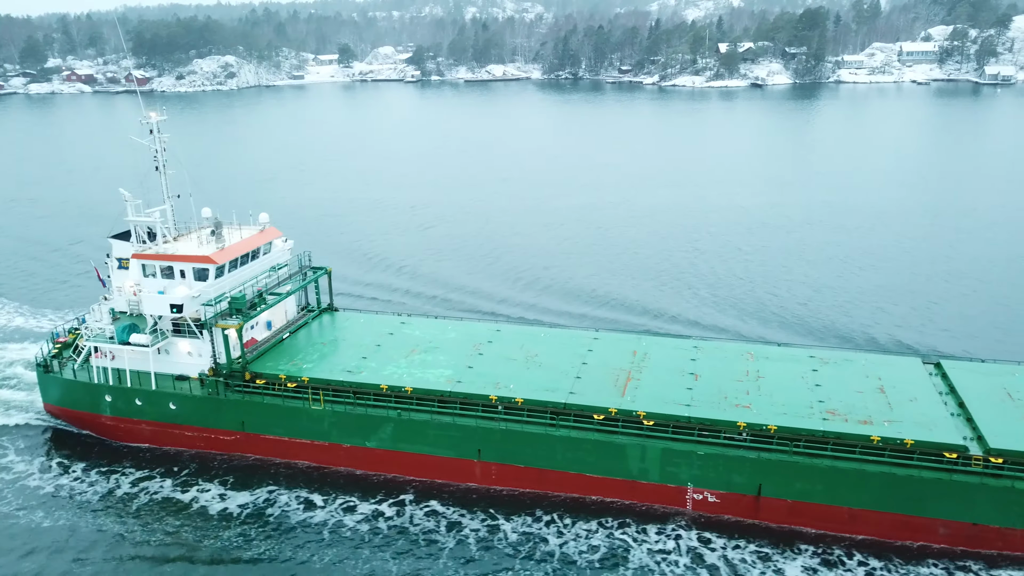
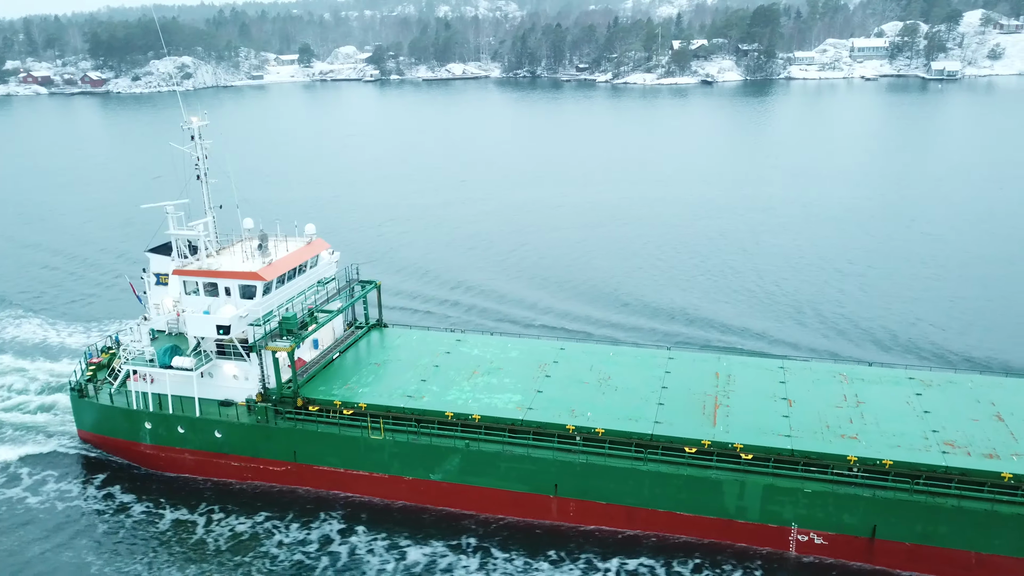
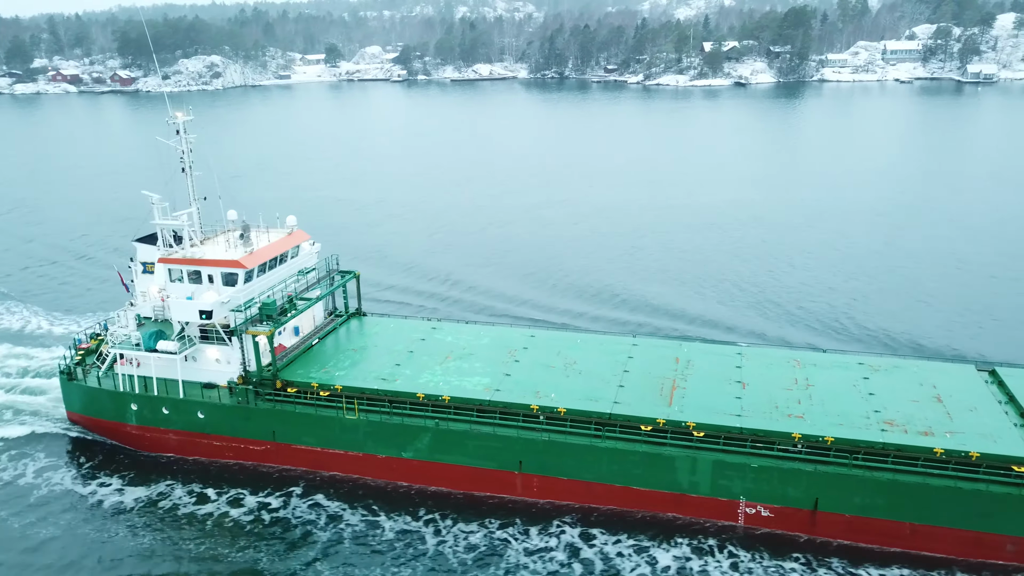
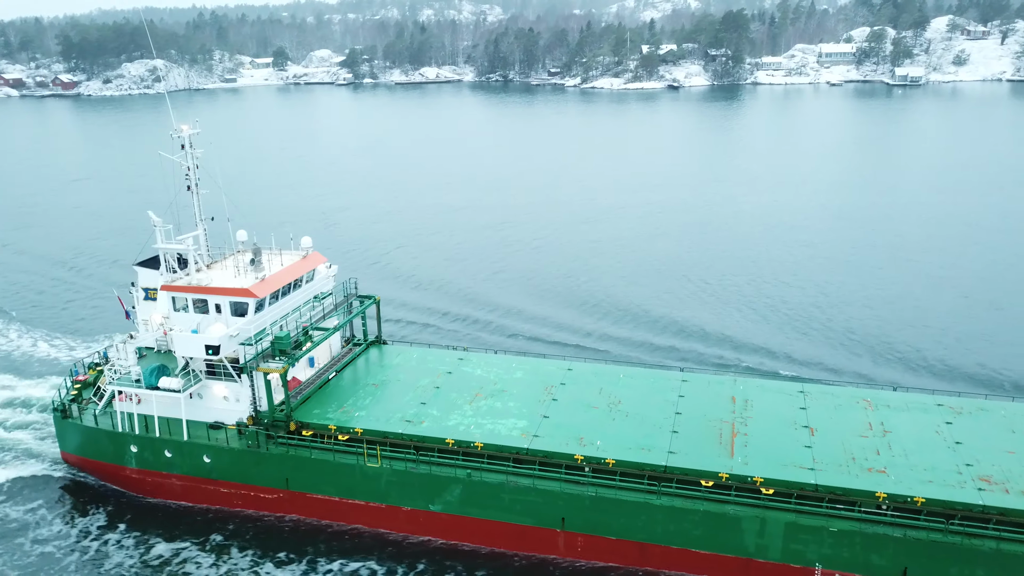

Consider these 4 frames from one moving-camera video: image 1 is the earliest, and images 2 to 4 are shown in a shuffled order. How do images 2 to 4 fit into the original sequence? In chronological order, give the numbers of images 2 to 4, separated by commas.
3, 2, 4
